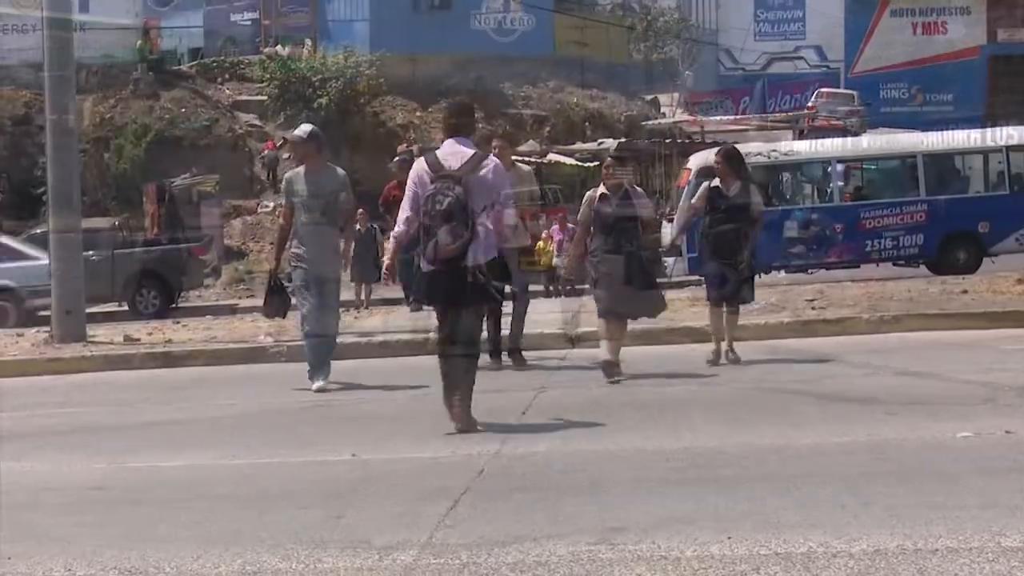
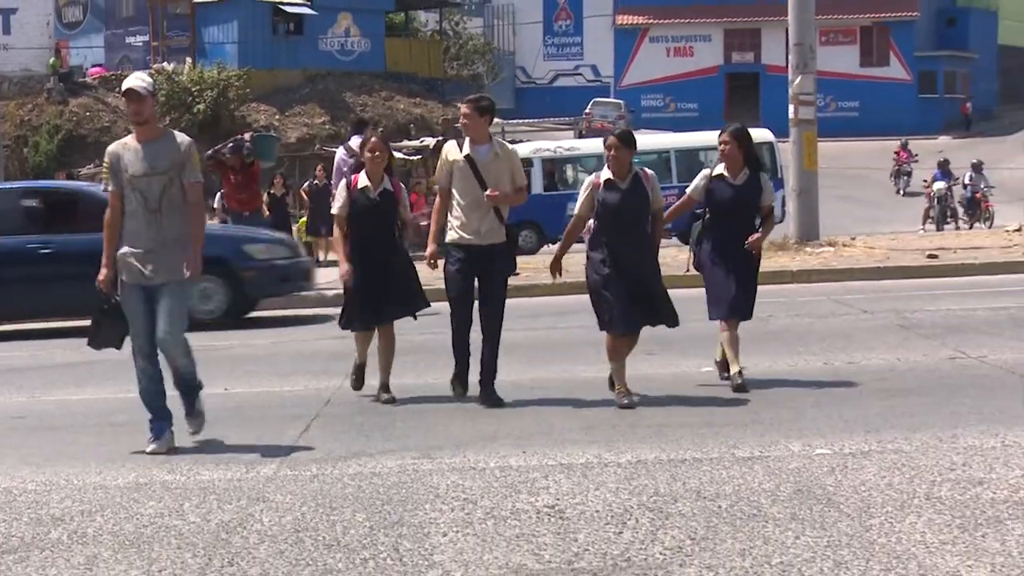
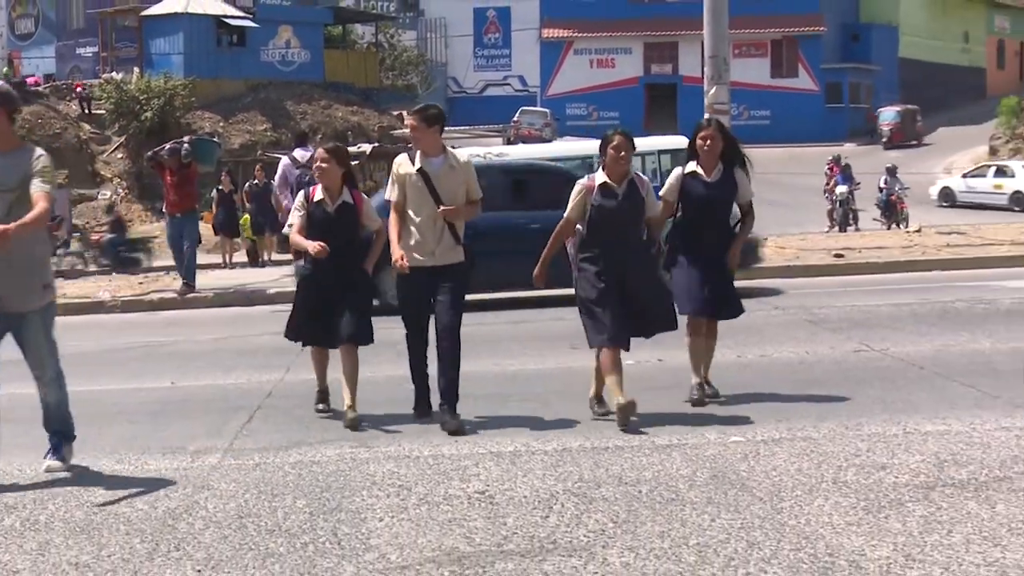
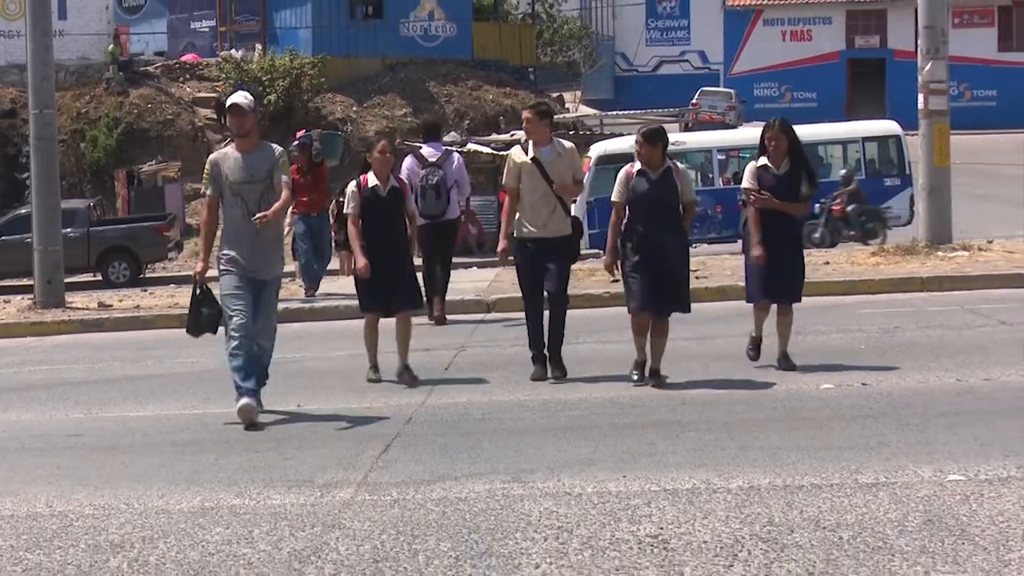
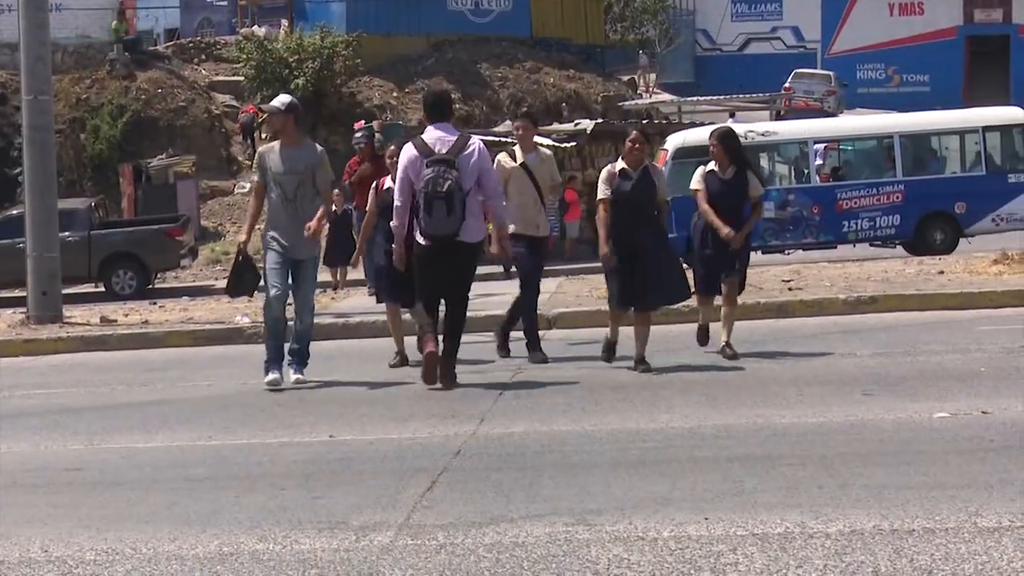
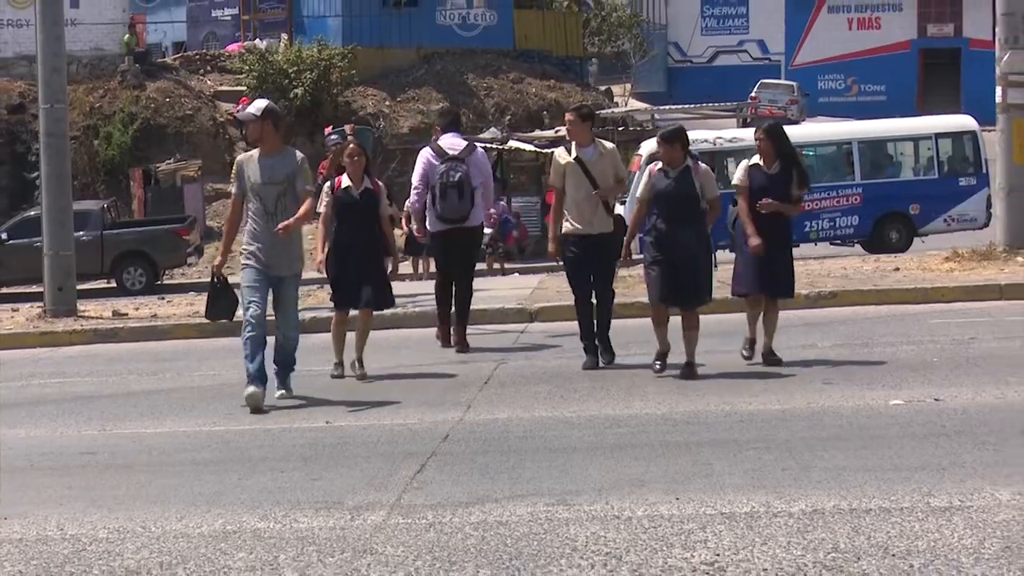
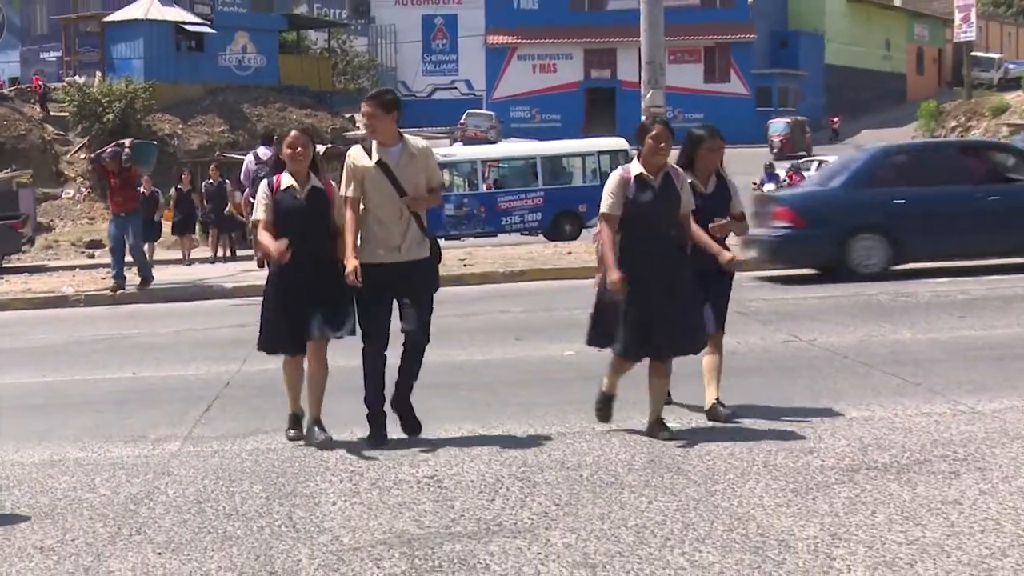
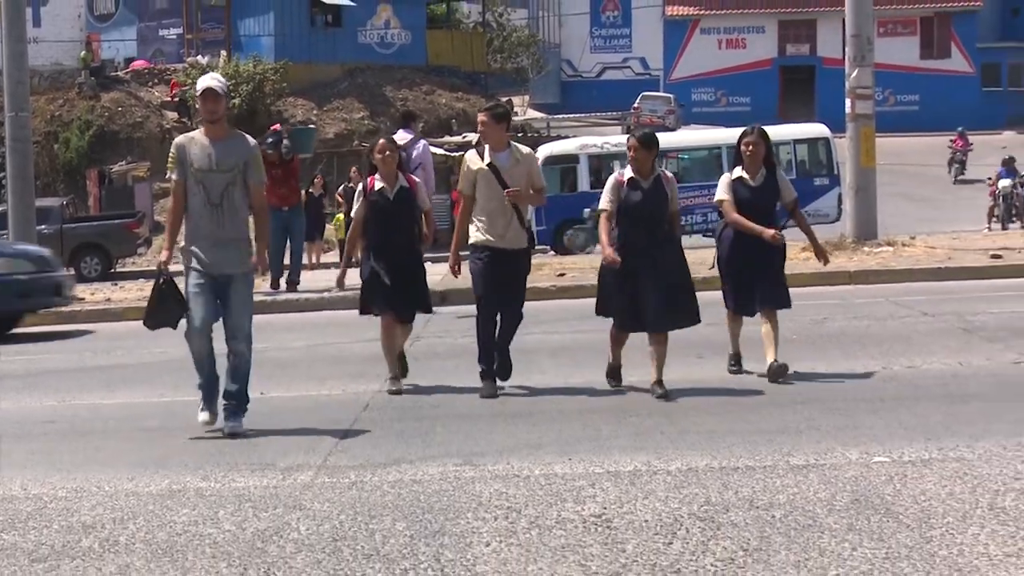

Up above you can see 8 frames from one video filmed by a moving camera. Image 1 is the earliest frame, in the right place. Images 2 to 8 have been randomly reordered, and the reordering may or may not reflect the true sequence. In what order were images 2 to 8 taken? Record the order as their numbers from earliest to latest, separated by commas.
5, 6, 4, 8, 2, 3, 7
